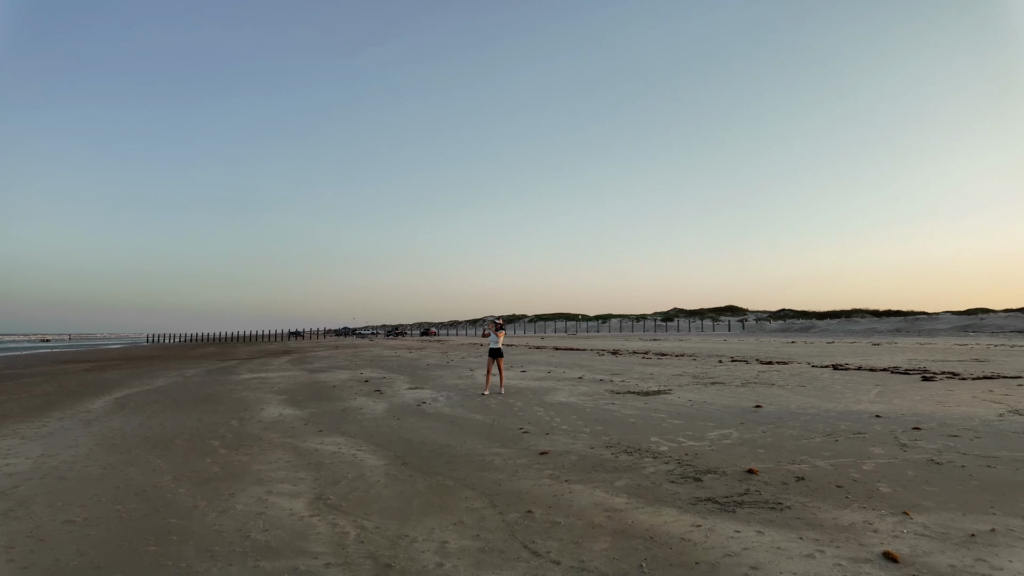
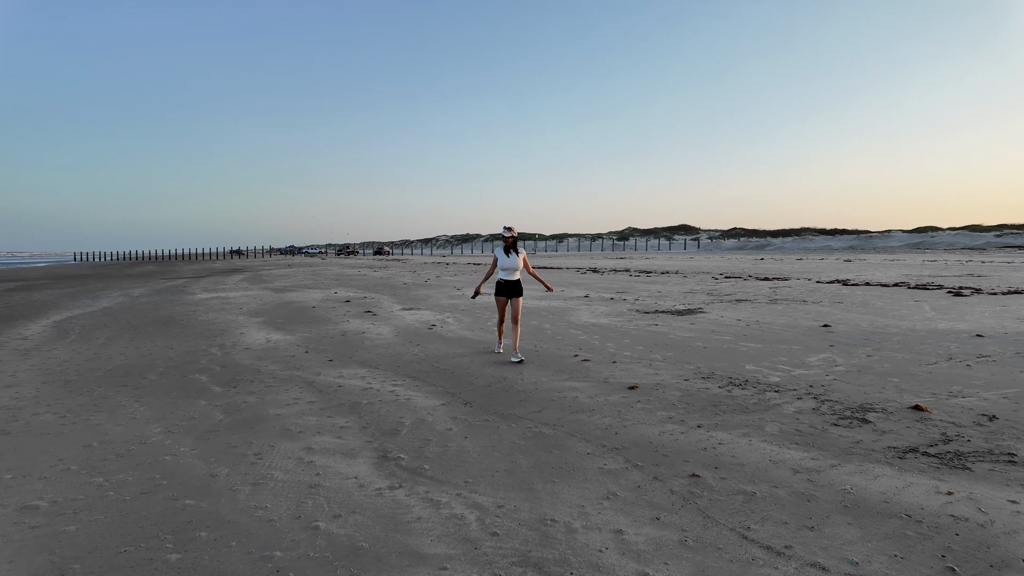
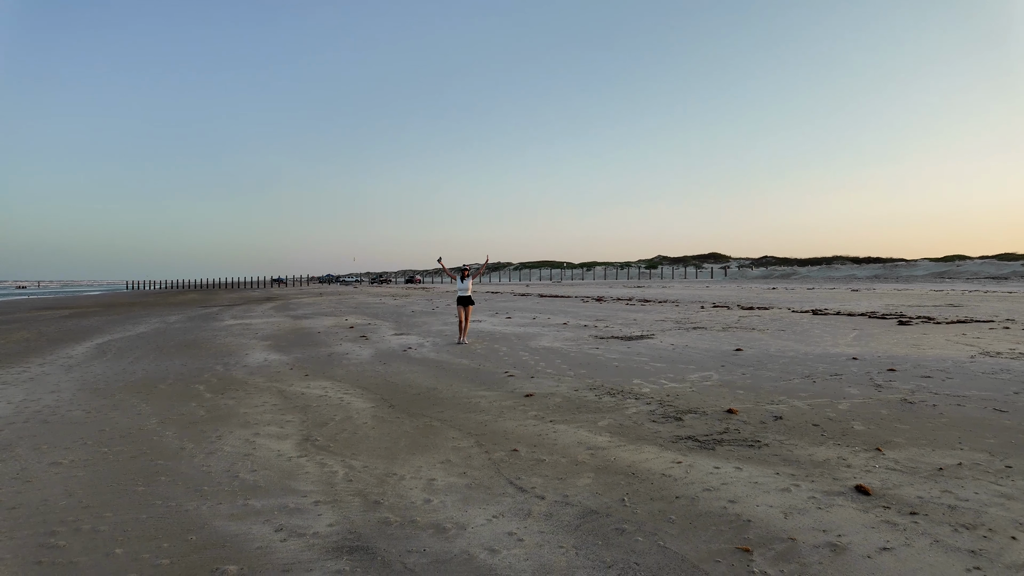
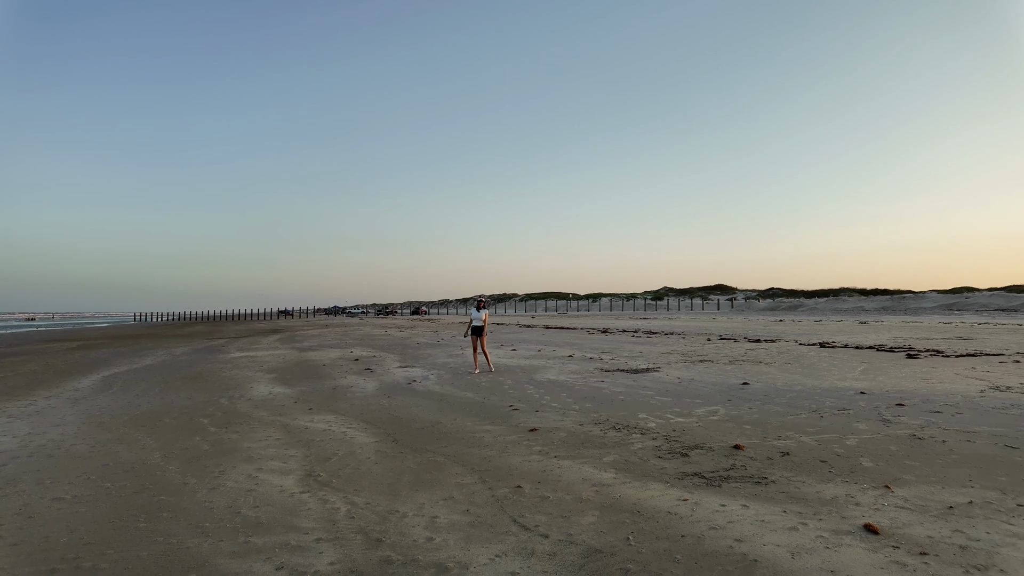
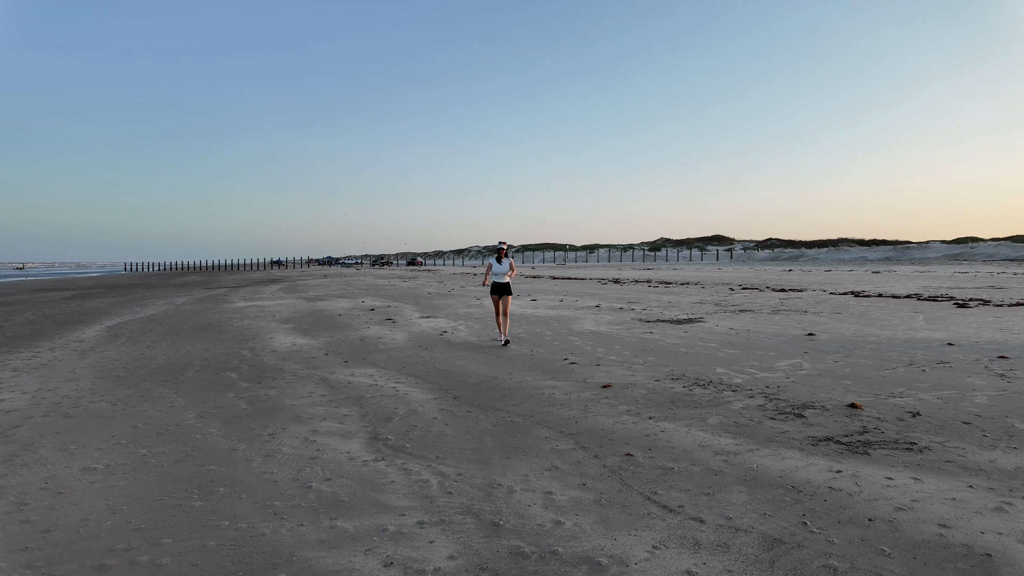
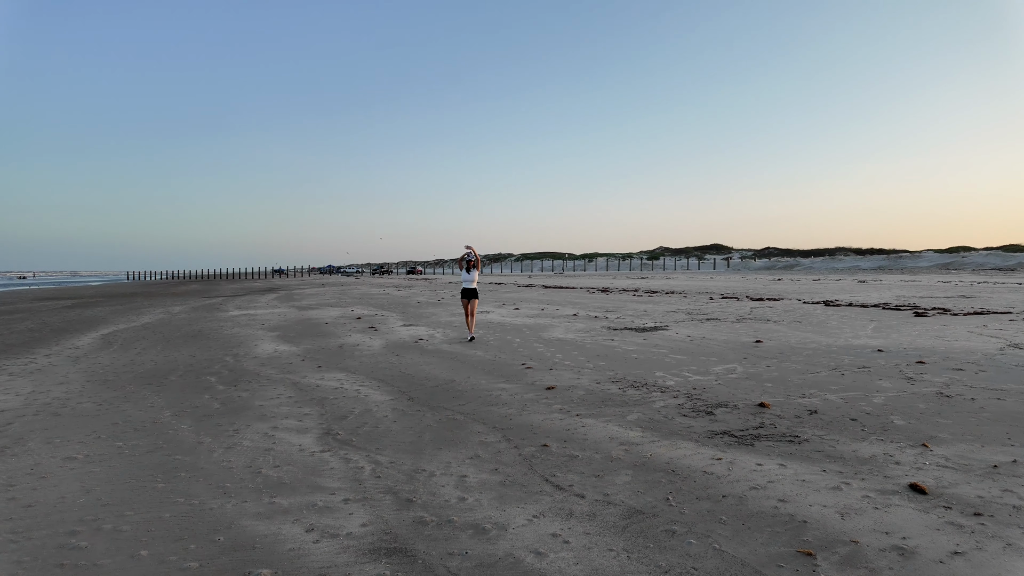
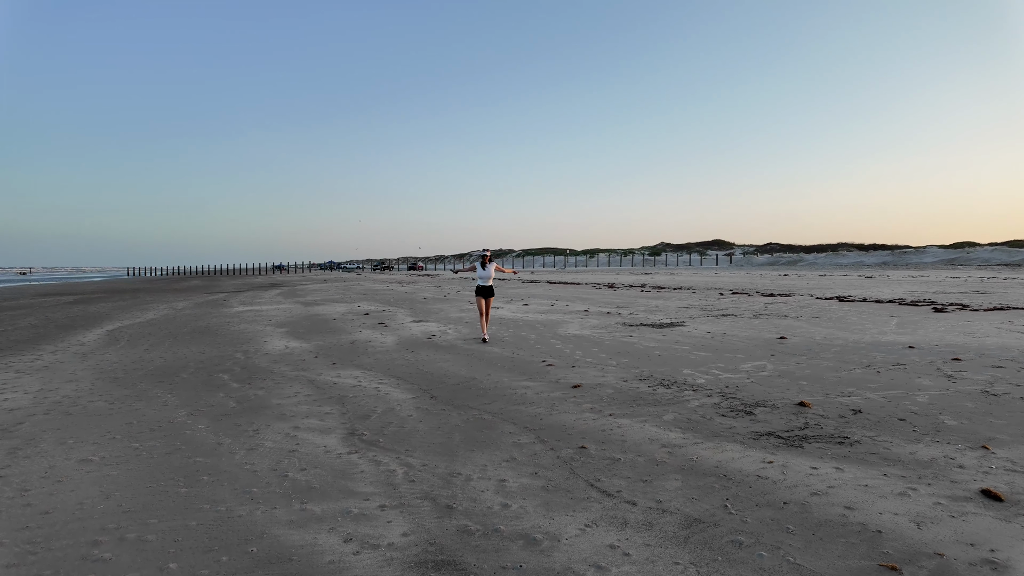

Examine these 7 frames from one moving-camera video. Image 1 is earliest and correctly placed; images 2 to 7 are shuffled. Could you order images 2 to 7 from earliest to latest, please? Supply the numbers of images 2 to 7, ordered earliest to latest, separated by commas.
4, 3, 6, 7, 5, 2
